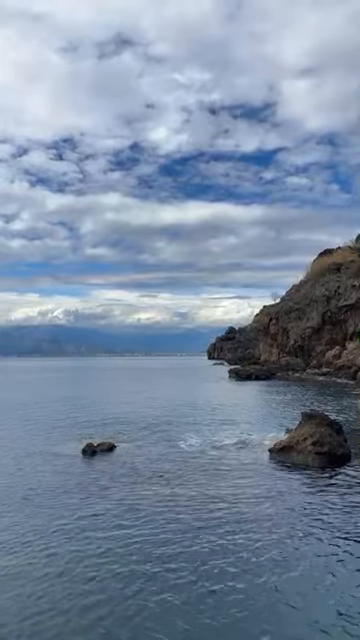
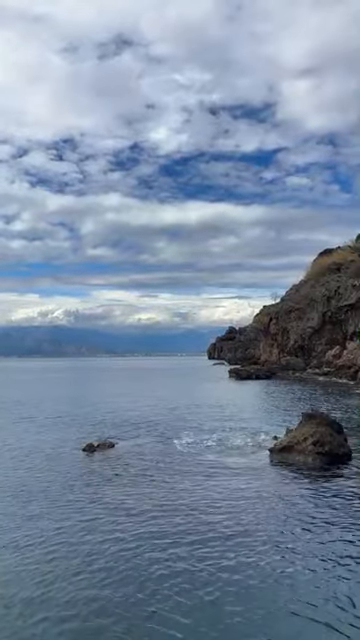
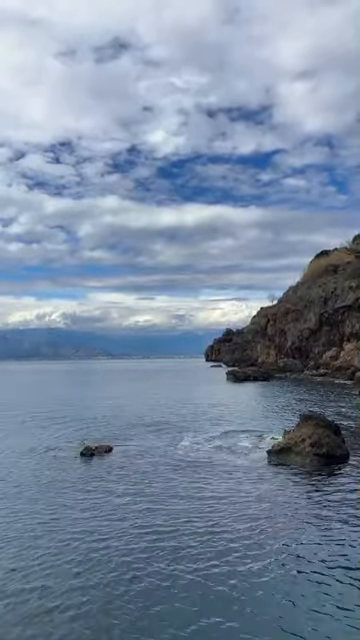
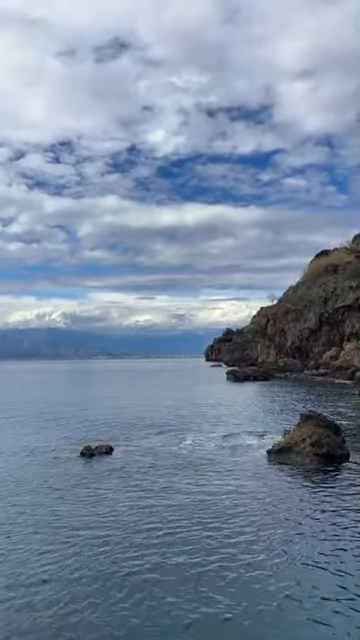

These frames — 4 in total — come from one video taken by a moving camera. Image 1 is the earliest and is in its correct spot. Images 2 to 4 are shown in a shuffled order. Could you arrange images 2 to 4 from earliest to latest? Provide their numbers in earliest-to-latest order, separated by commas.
2, 4, 3
